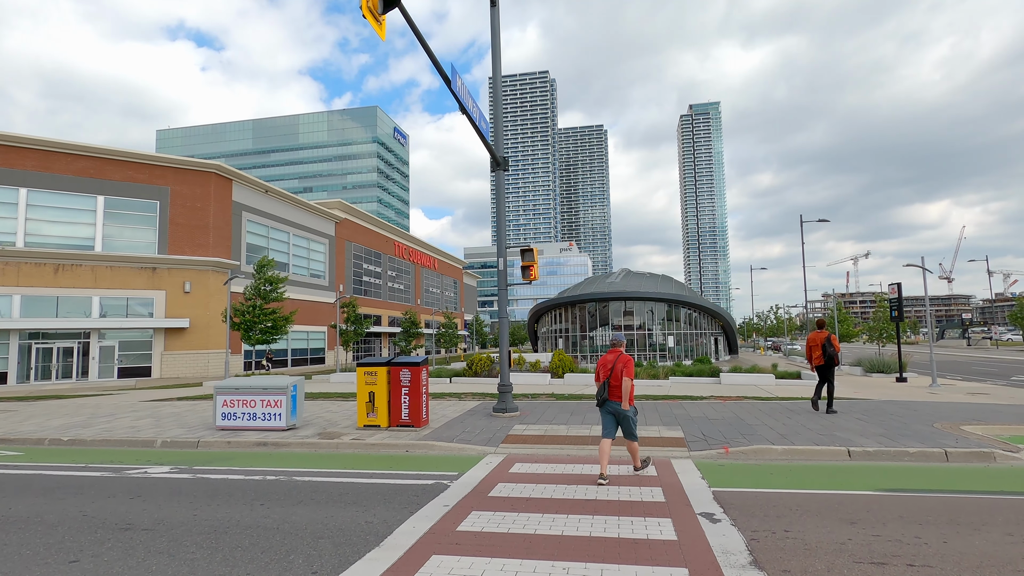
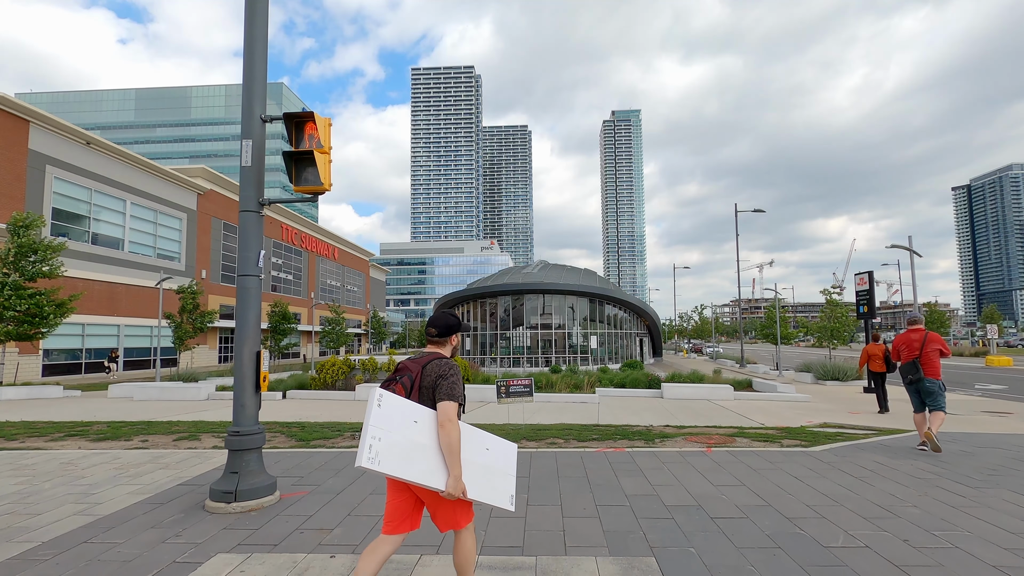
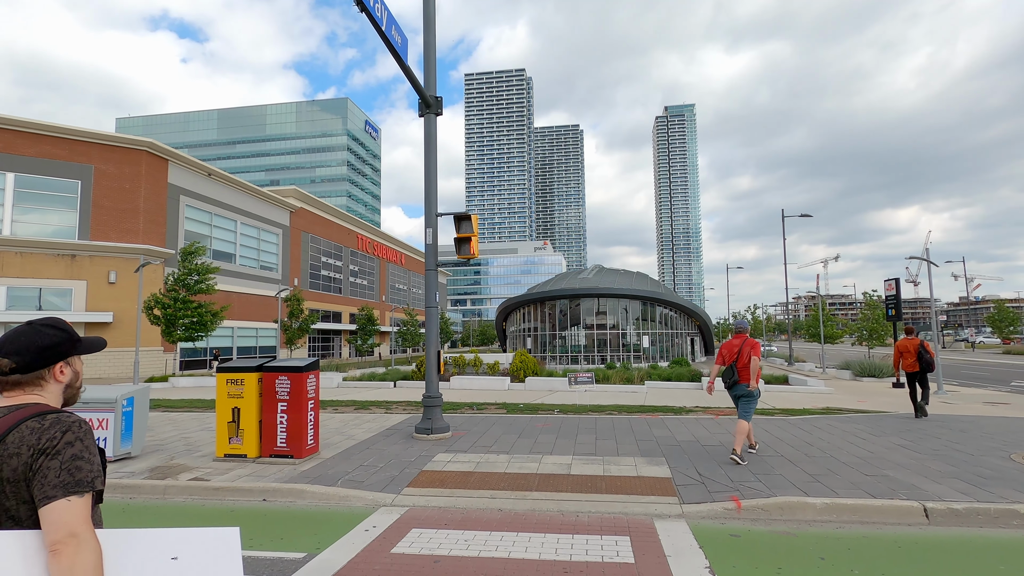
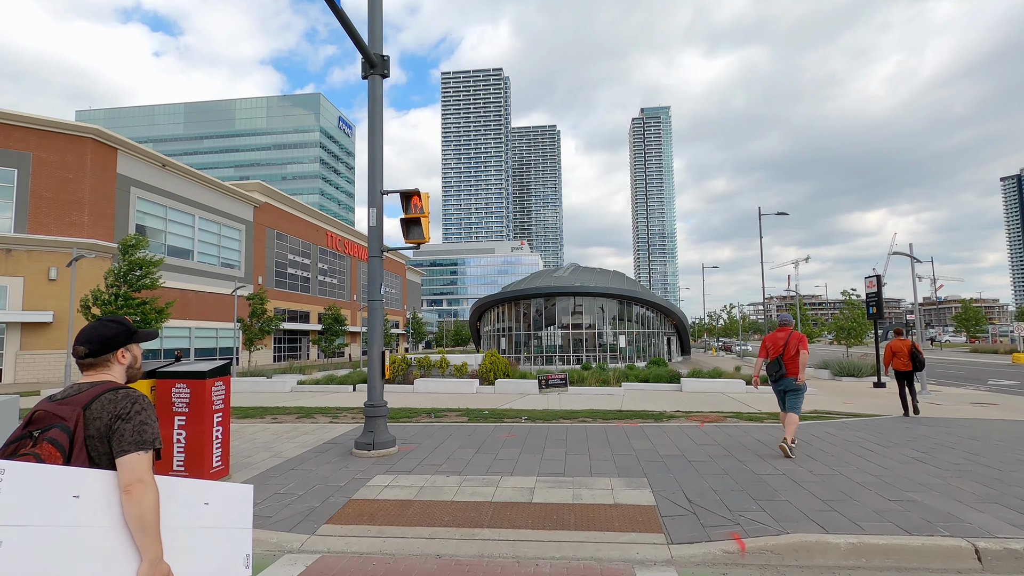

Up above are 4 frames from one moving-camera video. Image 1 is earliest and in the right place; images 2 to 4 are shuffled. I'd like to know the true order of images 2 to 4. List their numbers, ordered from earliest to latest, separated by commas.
3, 4, 2
